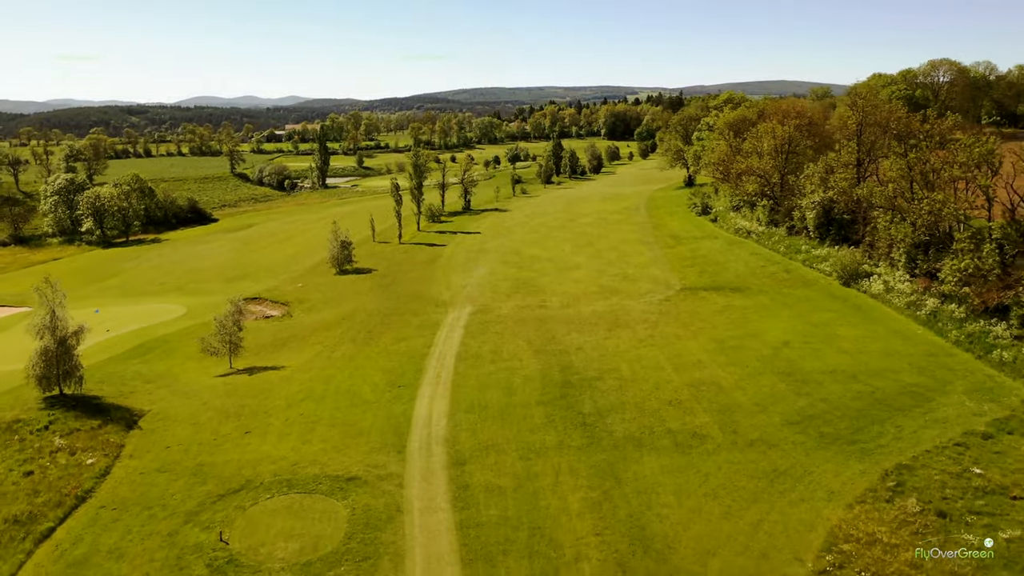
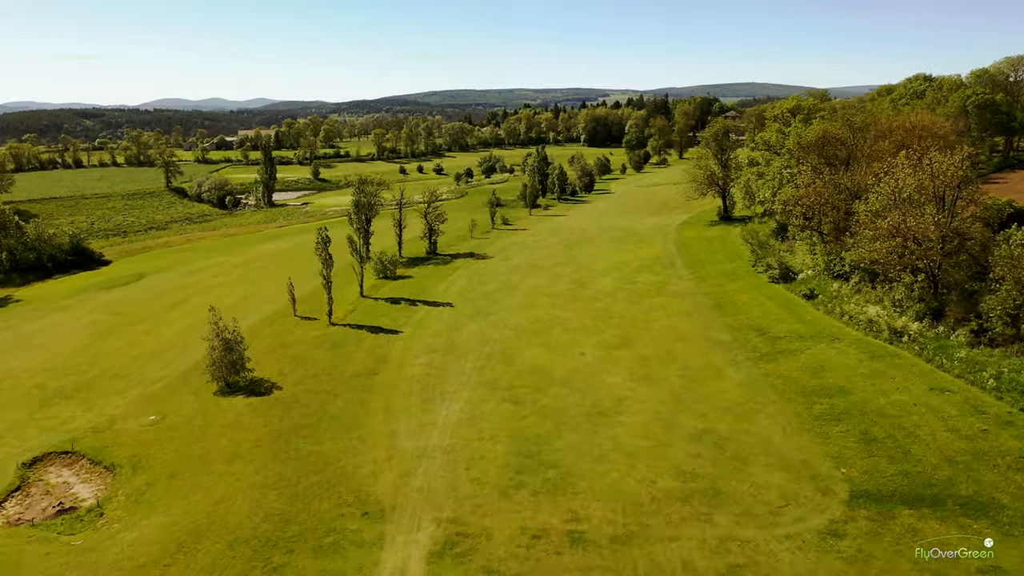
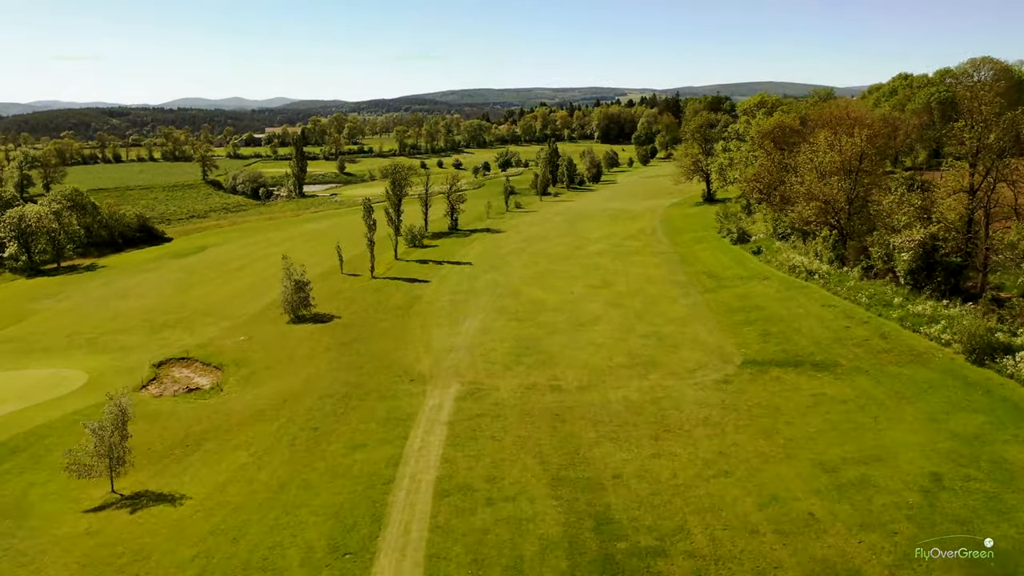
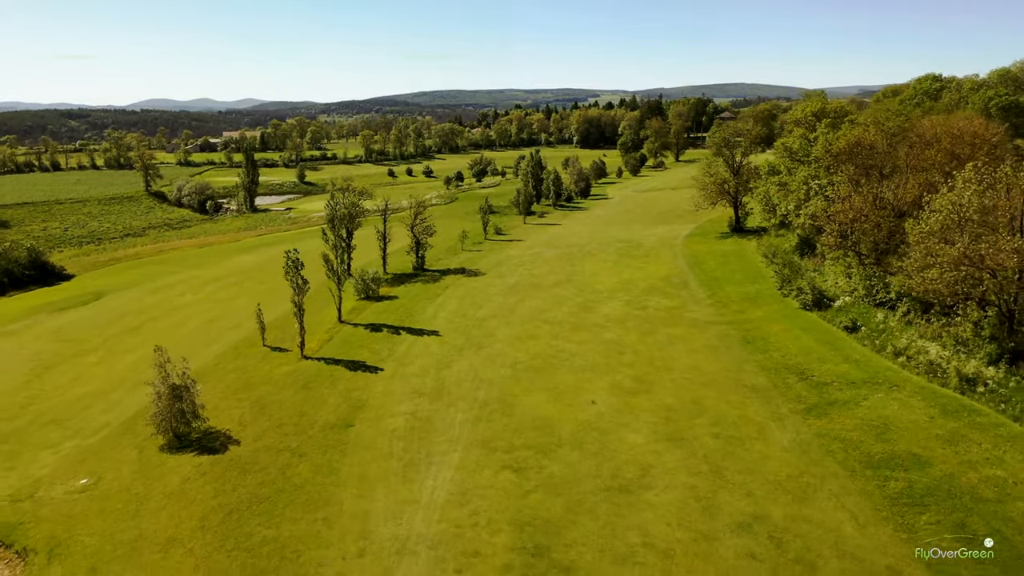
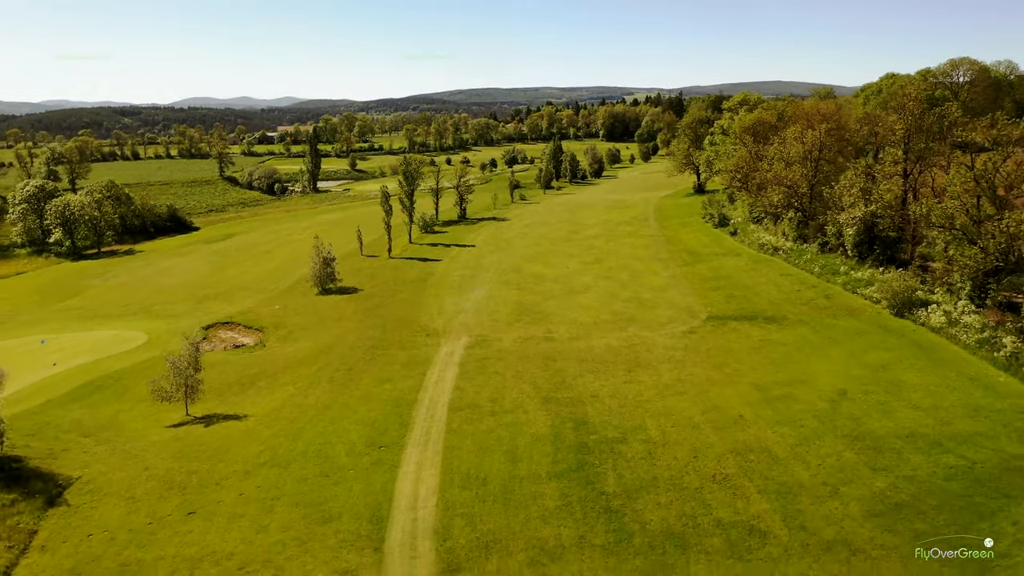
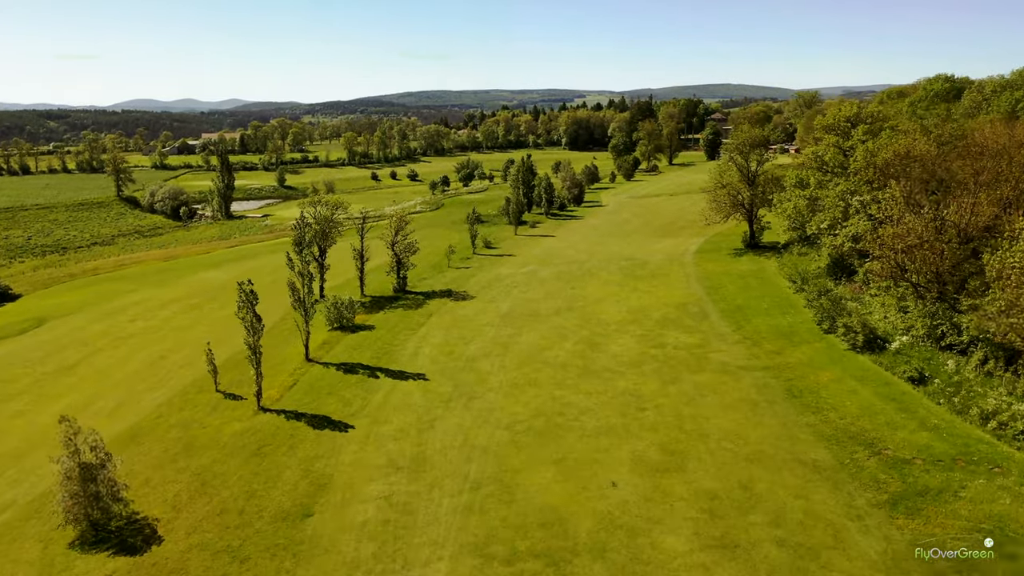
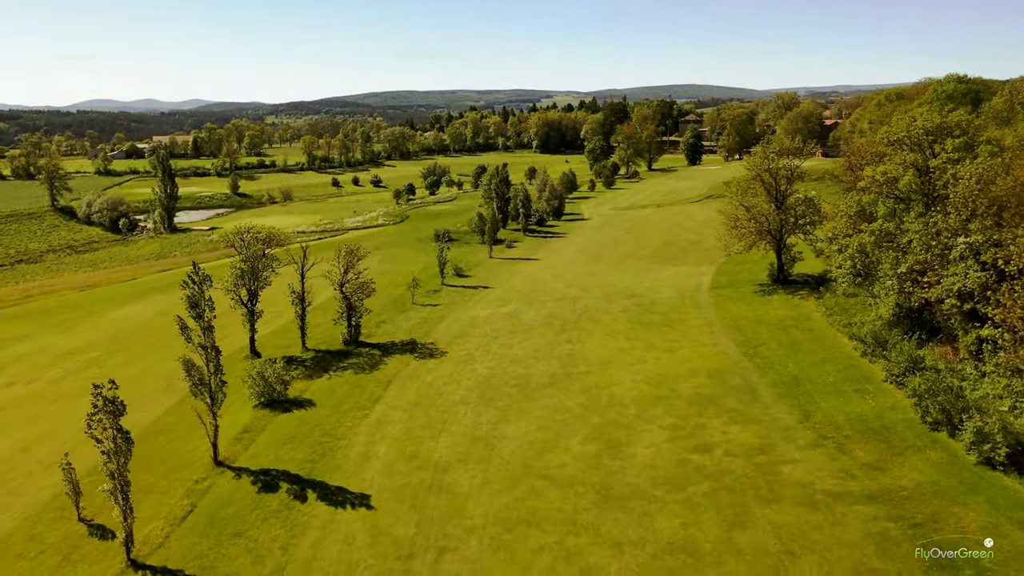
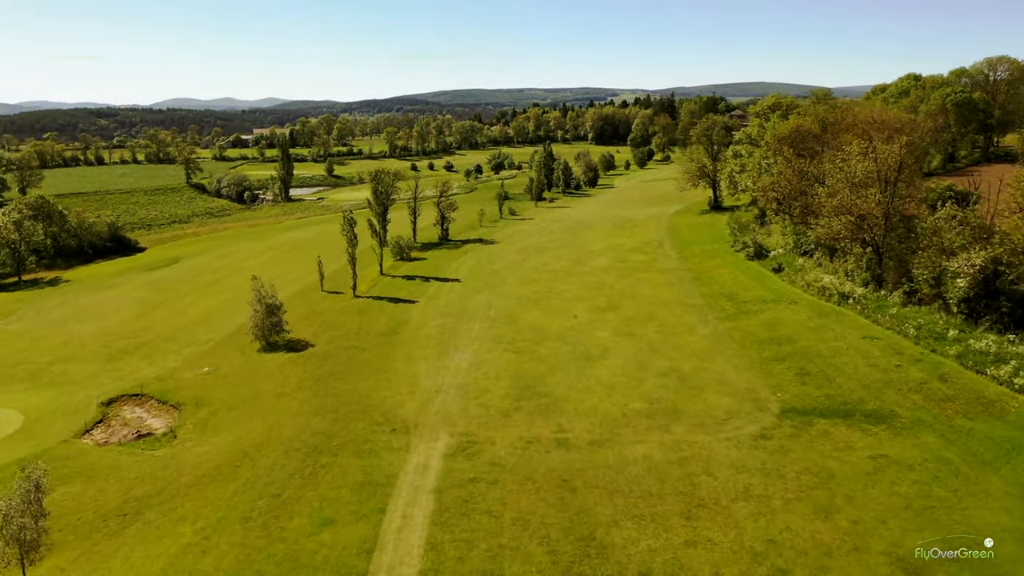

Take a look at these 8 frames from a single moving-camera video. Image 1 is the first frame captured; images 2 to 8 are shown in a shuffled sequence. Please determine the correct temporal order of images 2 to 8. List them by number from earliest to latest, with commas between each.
5, 3, 8, 2, 4, 6, 7
